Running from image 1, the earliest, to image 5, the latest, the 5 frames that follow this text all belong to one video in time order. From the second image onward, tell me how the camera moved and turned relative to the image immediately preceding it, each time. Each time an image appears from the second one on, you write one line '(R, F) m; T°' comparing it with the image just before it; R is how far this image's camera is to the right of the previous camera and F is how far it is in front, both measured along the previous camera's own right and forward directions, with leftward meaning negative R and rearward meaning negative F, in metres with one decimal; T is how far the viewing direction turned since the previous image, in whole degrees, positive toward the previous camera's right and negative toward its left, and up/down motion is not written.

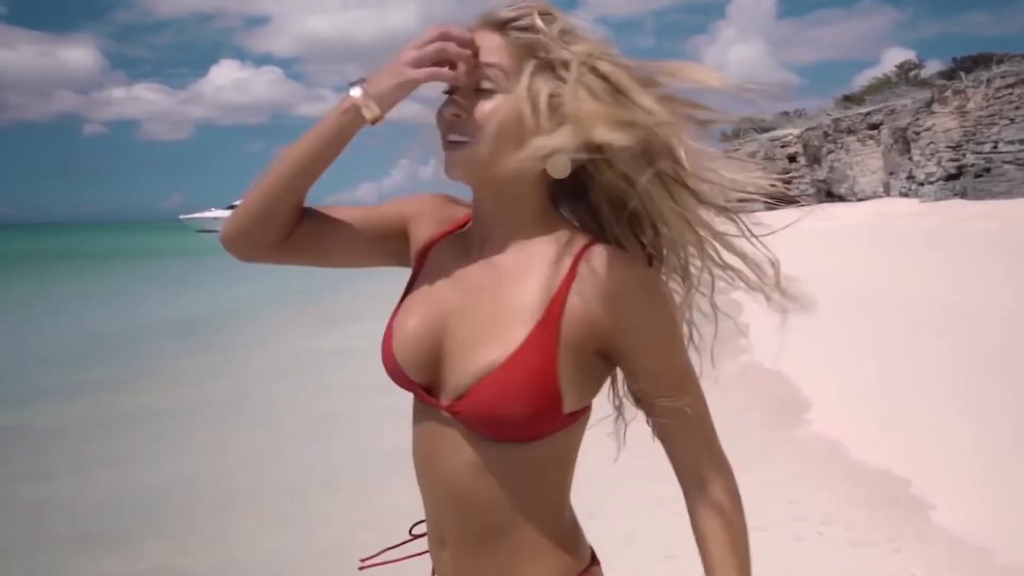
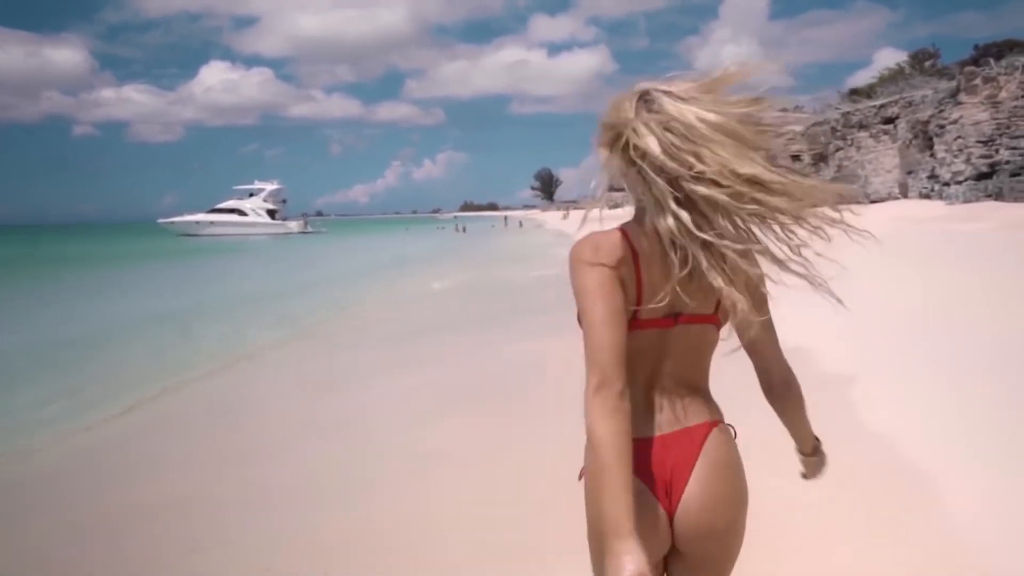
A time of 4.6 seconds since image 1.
(+0.2, +1.4) m; +1°
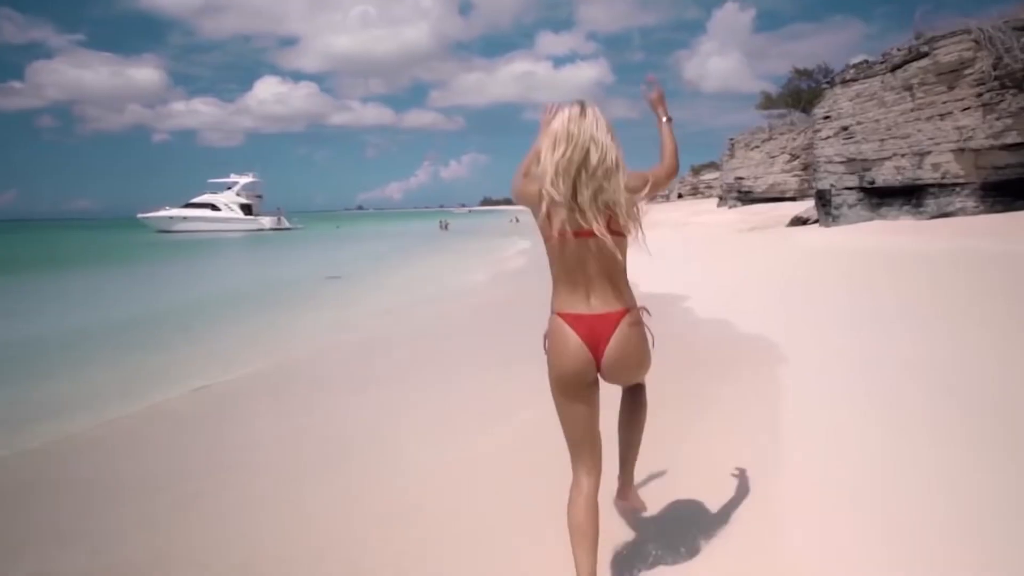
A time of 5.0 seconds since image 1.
(+0.4, -0.6) m; +2°
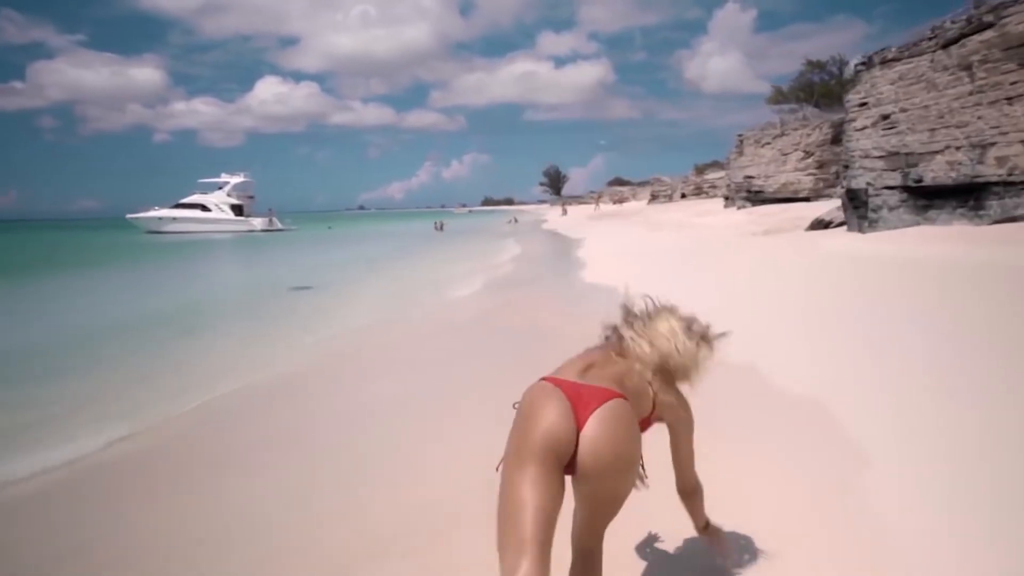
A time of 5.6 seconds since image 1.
(+0.2, +1.1) m; 0°
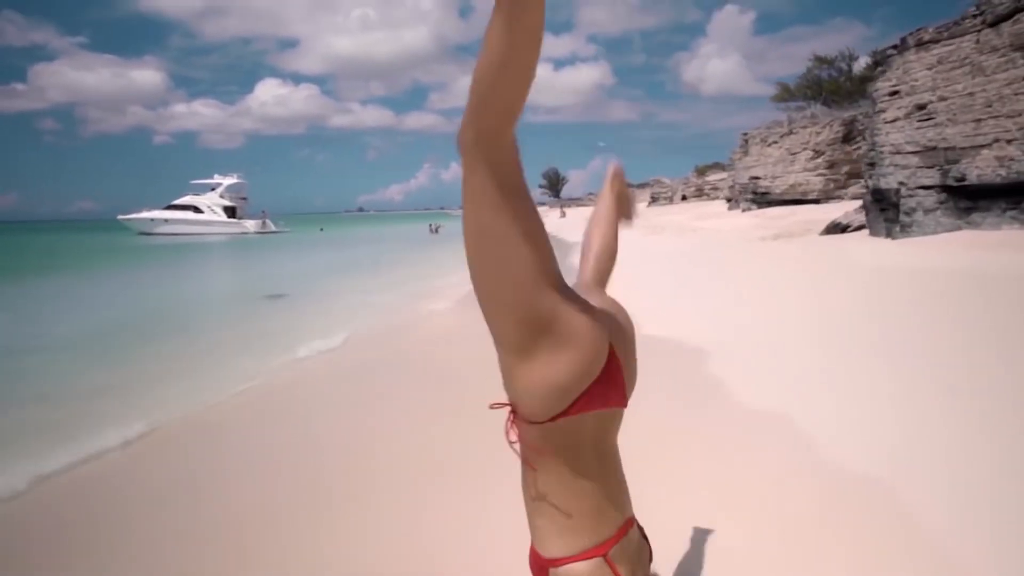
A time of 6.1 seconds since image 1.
(+0.1, +0.8) m; 0°
